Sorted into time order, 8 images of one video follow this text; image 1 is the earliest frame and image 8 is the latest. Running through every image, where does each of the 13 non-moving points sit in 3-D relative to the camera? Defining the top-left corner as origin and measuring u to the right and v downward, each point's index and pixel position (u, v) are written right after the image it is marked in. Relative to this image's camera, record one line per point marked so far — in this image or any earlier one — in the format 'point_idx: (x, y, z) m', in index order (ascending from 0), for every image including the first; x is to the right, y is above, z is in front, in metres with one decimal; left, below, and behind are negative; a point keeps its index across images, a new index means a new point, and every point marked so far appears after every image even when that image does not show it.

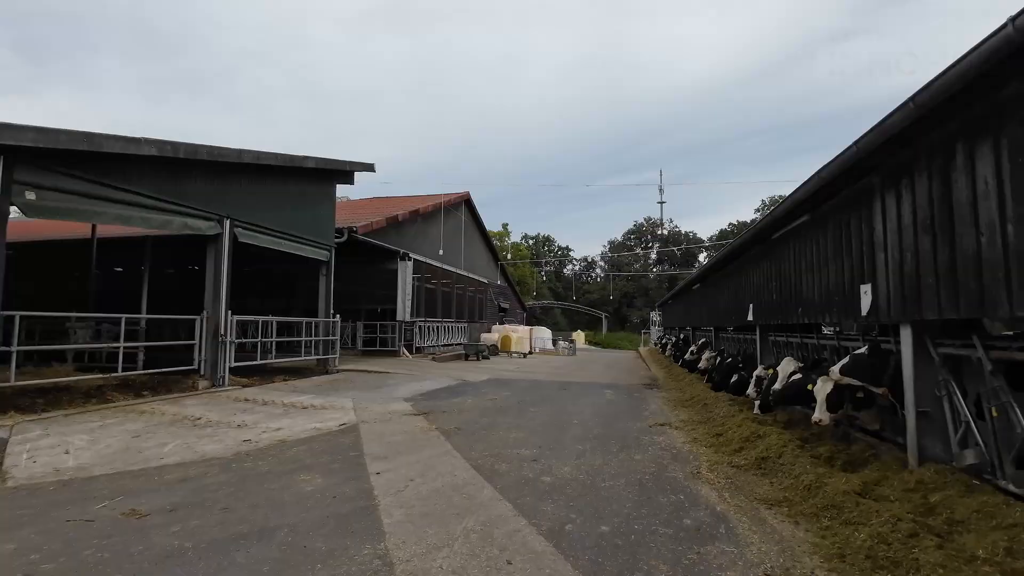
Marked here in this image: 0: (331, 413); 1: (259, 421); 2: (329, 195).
0: (-3.0, -2.1, +8.1) m
1: (-3.7, -2.0, +7.3) m
2: (-5.4, +2.8, +14.4) m
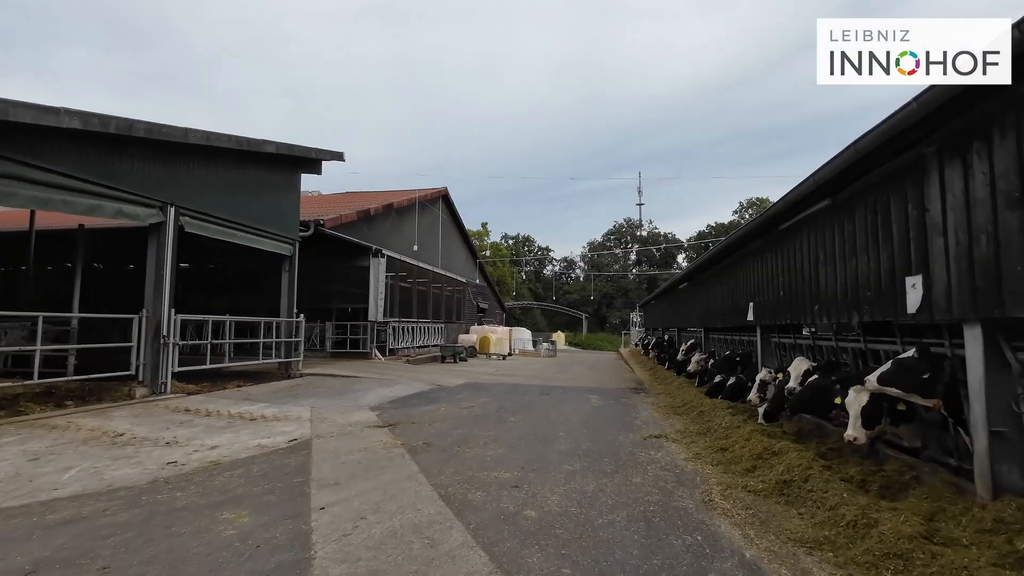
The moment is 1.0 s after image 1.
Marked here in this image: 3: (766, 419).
0: (-3.3, -2.0, +7.1) m
1: (-4.0, -1.9, +6.2) m
2: (-5.9, +2.8, +13.3) m
3: (+3.3, -1.7, +6.6) m
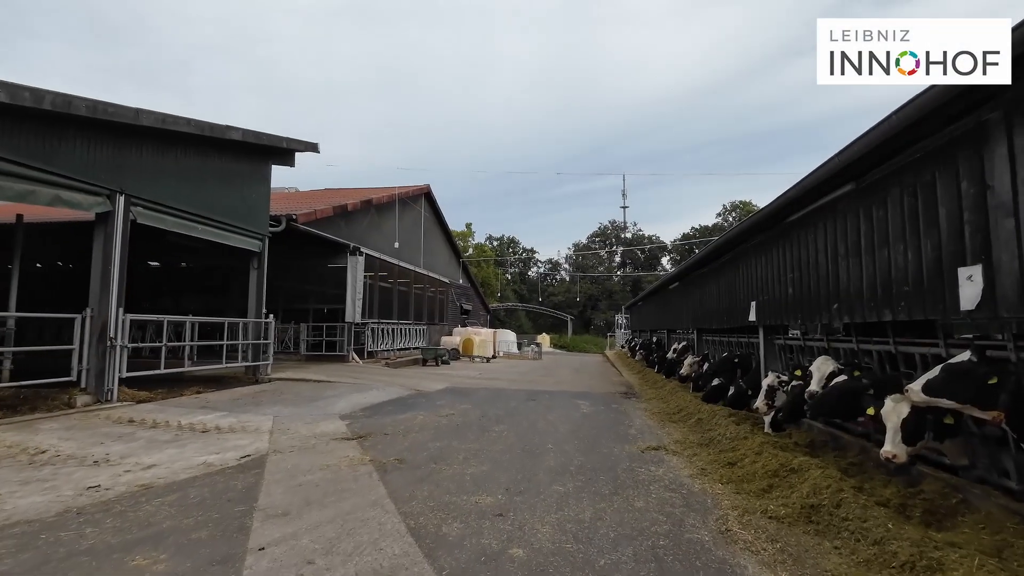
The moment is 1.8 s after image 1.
0: (-3.5, -1.9, +6.3) m
1: (-4.2, -1.8, +5.4) m
2: (-6.3, +2.9, +12.5) m
3: (+3.1, -1.7, +6.0) m
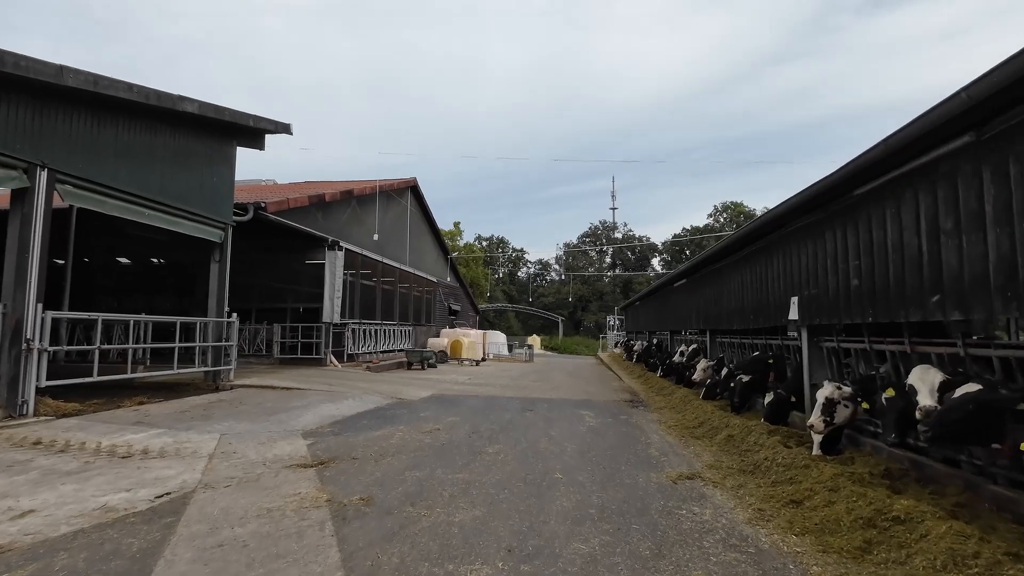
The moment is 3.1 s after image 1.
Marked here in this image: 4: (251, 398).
0: (-3.5, -1.8, +5.0) m
1: (-4.2, -1.7, +4.1) m
2: (-6.5, +3.0, +11.1) m
3: (+3.1, -1.6, +4.9) m
4: (-4.9, -2.1, +9.3) m
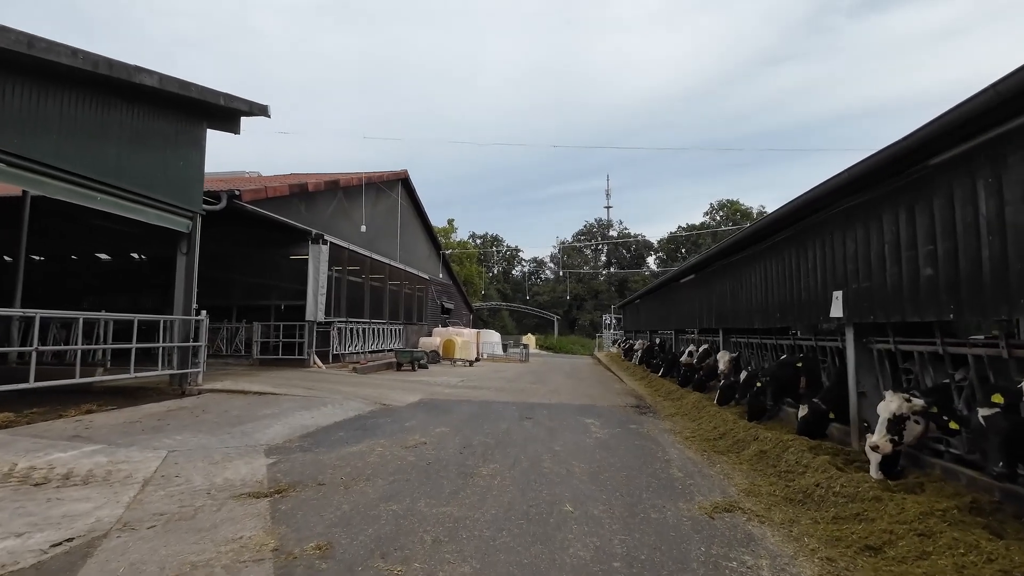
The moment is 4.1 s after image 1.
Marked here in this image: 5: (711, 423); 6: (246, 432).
0: (-3.5, -1.7, +4.1) m
1: (-4.2, -1.6, +3.2) m
2: (-6.6, +3.1, +10.1) m
3: (+3.1, -1.5, +4.0) m
4: (-5.0, -2.0, +8.3) m
5: (+3.0, -2.0, +7.5) m
6: (-3.5, -1.9, +6.5) m
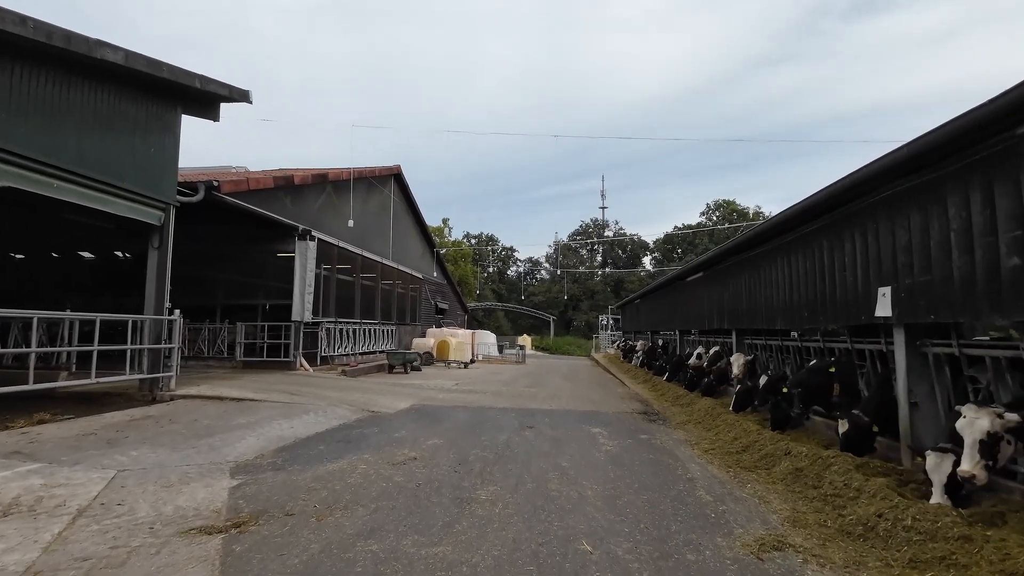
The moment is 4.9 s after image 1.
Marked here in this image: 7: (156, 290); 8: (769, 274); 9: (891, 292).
0: (-3.5, -1.7, +3.4) m
1: (-4.1, -1.6, +2.4) m
2: (-6.6, +3.1, +9.4) m
3: (+3.2, -1.5, +3.4) m
4: (-5.0, -1.9, +7.6) m
5: (+3.0, -2.0, +6.8) m
6: (-3.5, -1.9, +5.8) m
7: (-6.7, 0.0, +9.3) m
8: (+4.0, +0.2, +7.7) m
9: (+3.6, 0.0, +4.7) m
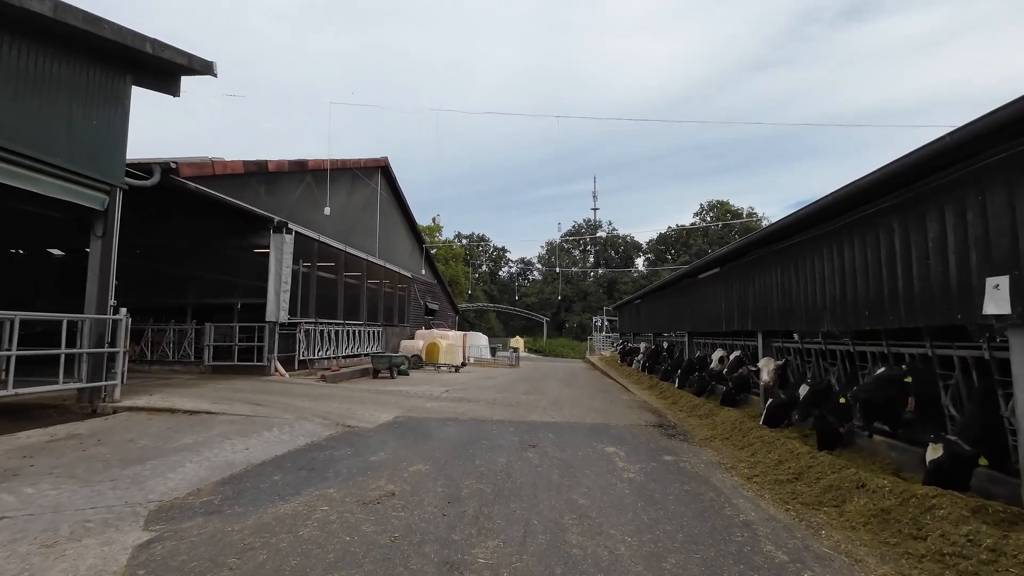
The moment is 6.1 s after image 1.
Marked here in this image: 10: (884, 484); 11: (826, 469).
0: (-3.4, -1.6, +2.2) m
1: (-4.1, -1.5, +1.2) m
2: (-6.6, +3.2, +8.2) m
3: (+3.2, -1.4, +2.3) m
4: (-5.0, -1.8, +6.4) m
5: (+3.0, -1.9, +5.7) m
6: (-3.5, -1.8, +4.6) m
7: (-6.7, 0.0, +8.1) m
8: (+4.0, +0.3, +6.6) m
9: (+3.7, 0.0, +3.6) m
10: (+3.1, -1.7, +4.2) m
11: (+3.1, -1.8, +4.9) m
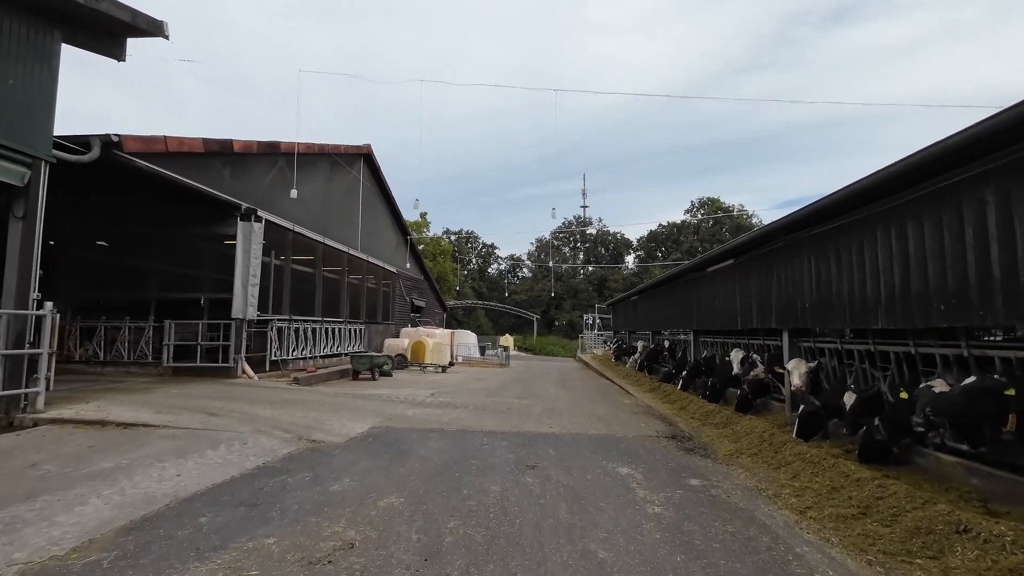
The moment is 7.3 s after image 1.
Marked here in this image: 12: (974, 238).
0: (-3.4, -1.5, +1.0) m
1: (-4.0, -1.4, +0.1) m
2: (-6.7, +3.3, +6.9) m
3: (+3.3, -1.3, +1.3) m
4: (-5.1, -1.7, +5.2) m
5: (+3.0, -1.8, +4.7) m
6: (-3.5, -1.7, +3.5) m
7: (-6.8, +0.2, +6.9) m
8: (+4.0, +0.4, +5.7) m
9: (+3.7, +0.1, +2.7) m
10: (+3.1, -1.6, +3.2) m
11: (+3.1, -1.7, +3.9) m
12: (+3.8, +0.4, +4.1) m
